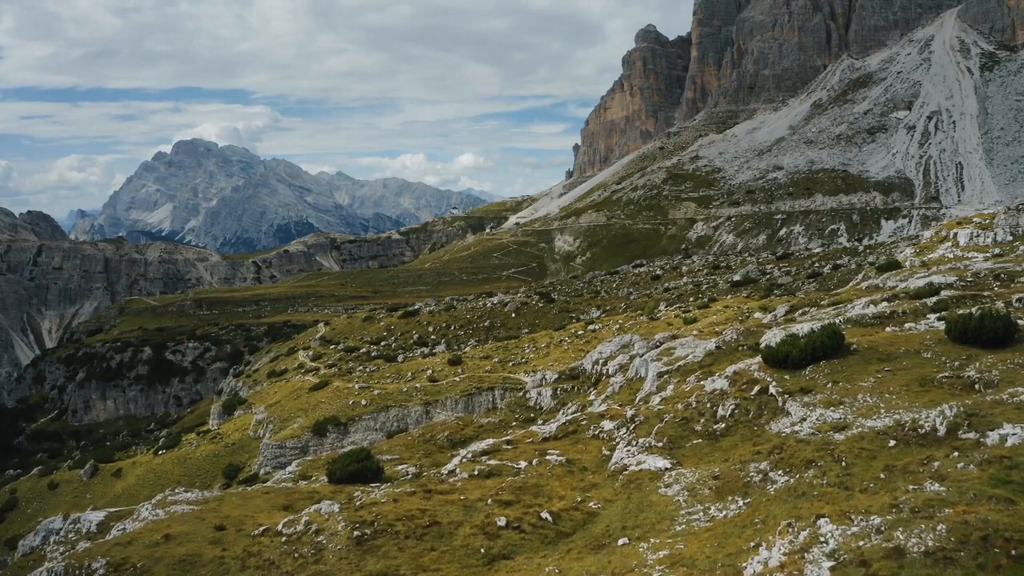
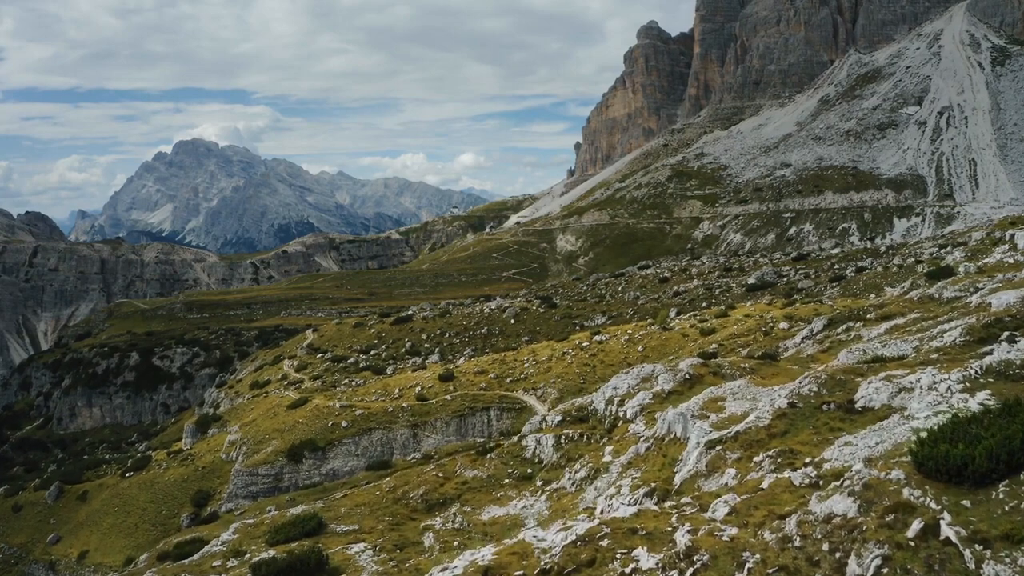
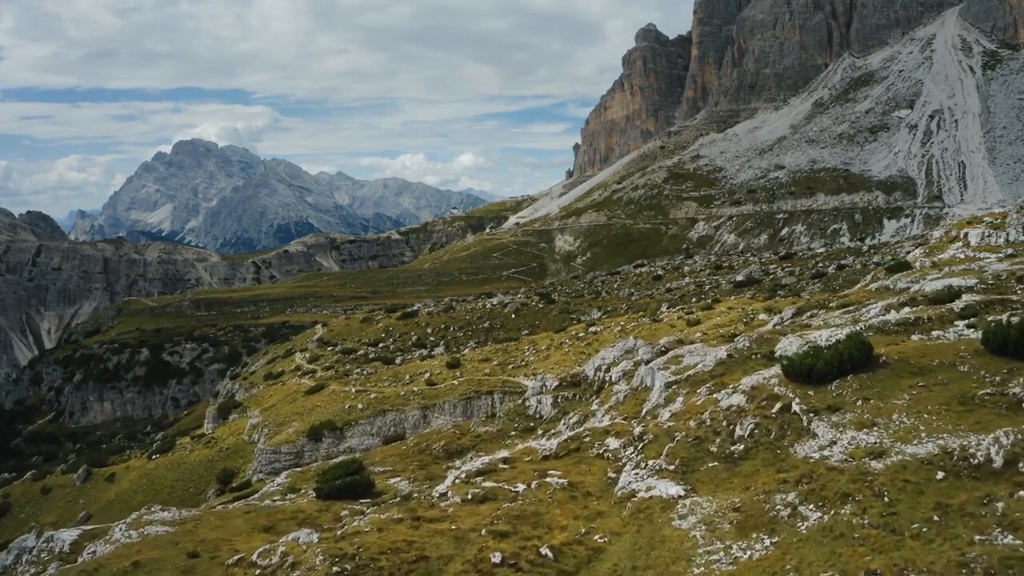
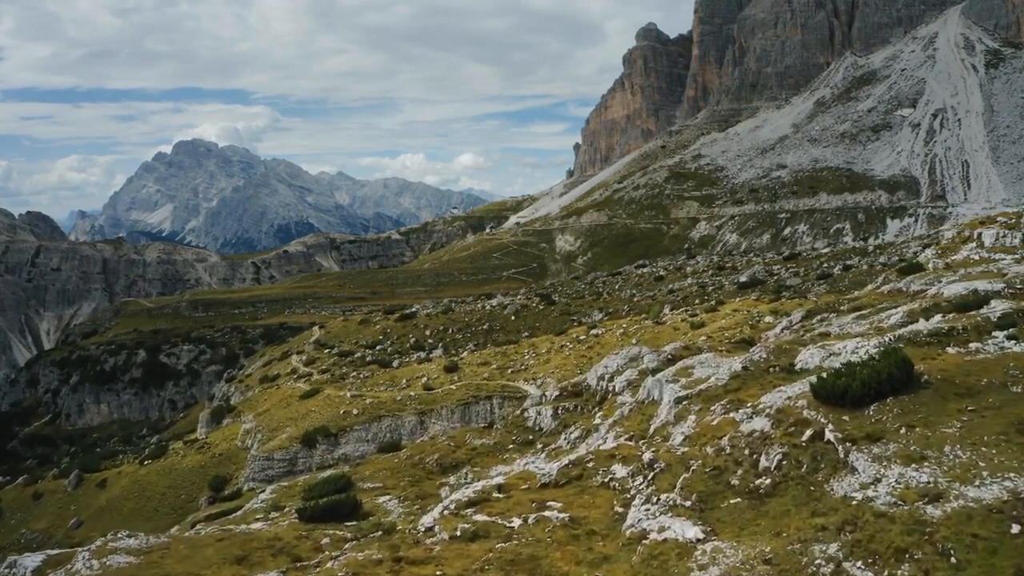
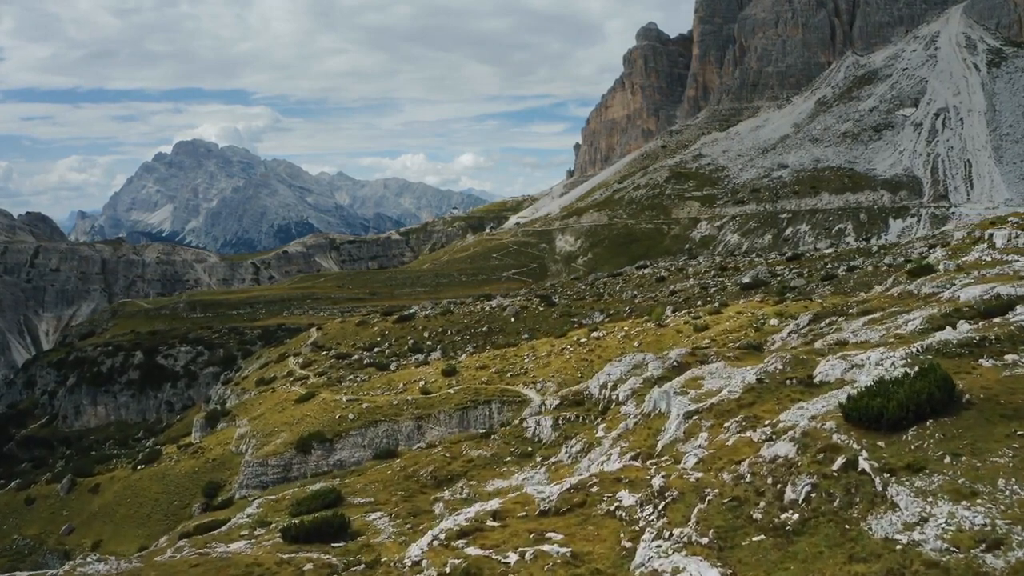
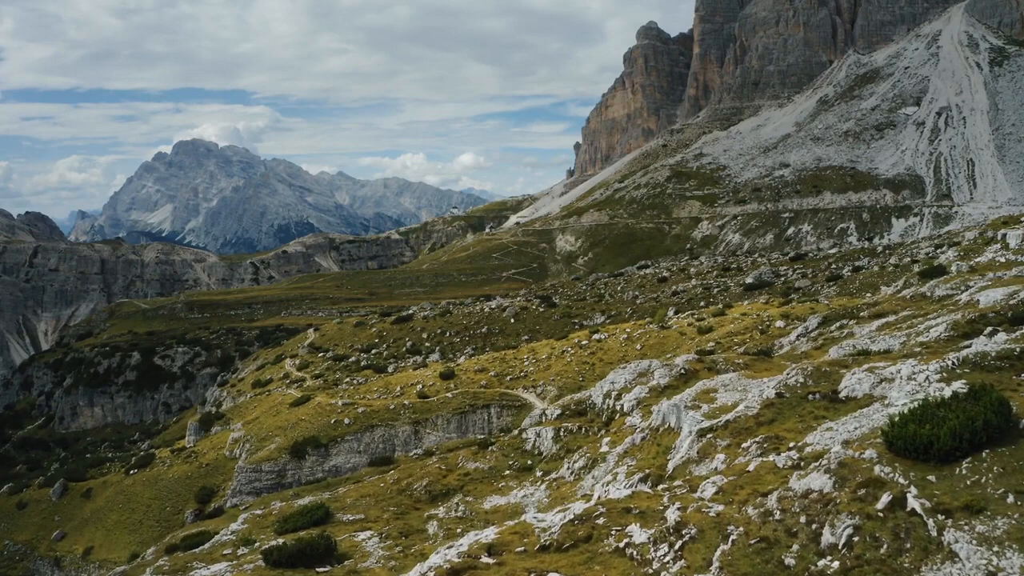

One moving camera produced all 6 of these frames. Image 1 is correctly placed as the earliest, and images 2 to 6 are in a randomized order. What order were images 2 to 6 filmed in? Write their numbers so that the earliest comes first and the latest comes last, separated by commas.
3, 4, 5, 6, 2
